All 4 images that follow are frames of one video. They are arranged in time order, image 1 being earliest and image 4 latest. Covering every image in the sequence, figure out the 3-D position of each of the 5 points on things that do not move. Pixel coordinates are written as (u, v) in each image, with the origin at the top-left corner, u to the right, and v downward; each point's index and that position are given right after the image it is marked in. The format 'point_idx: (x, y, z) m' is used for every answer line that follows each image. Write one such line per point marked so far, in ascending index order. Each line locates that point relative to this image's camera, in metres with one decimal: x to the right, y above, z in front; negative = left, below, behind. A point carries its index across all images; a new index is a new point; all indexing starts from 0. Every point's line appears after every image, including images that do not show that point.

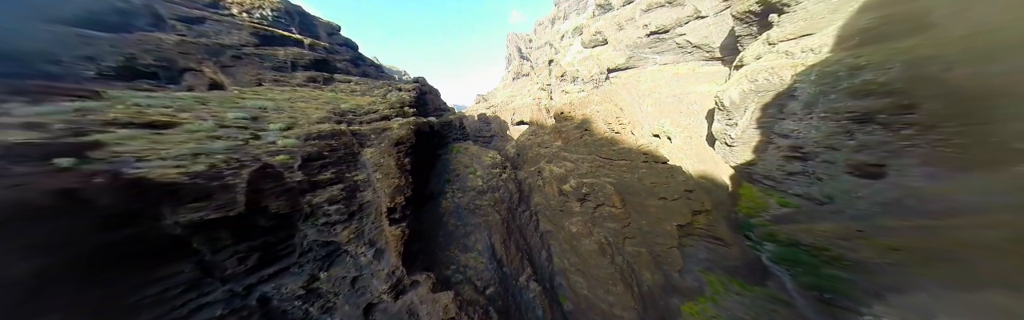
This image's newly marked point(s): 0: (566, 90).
0: (+4.6, +6.1, +15.5) m
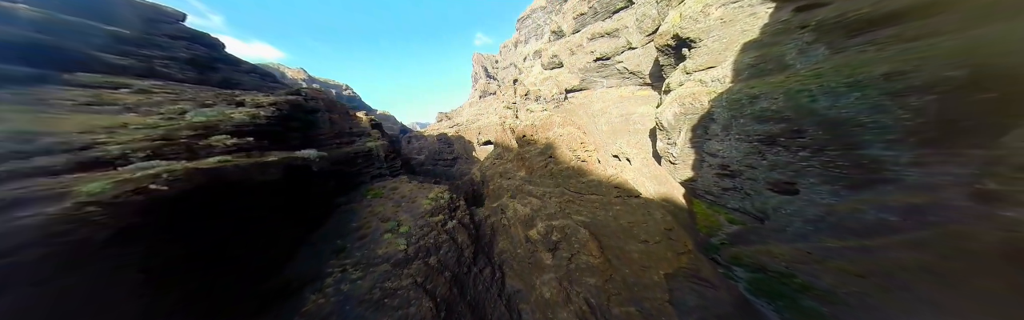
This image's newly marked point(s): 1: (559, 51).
0: (+1.8, +4.4, +15.6) m
1: (+5.0, +12.0, +19.0) m
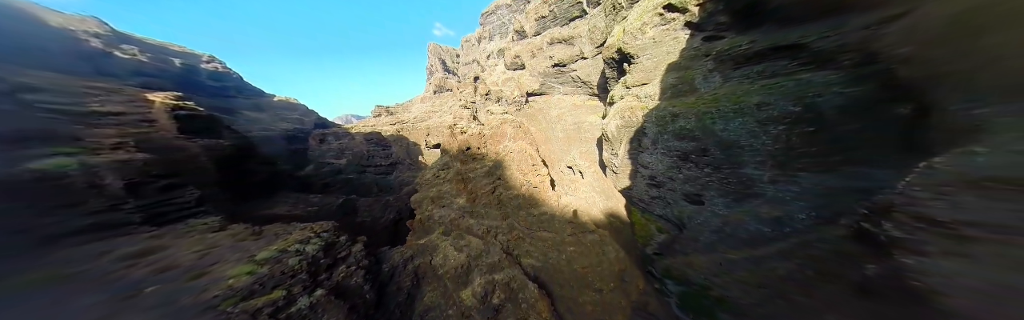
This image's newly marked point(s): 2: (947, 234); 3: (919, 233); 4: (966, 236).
0: (-1.6, +3.9, +14.8) m
1: (+1.2, +11.4, +18.9) m
2: (+5.6, -1.0, +2.4) m
3: (+5.9, -1.1, +2.6) m
4: (+5.4, -0.9, +2.2) m
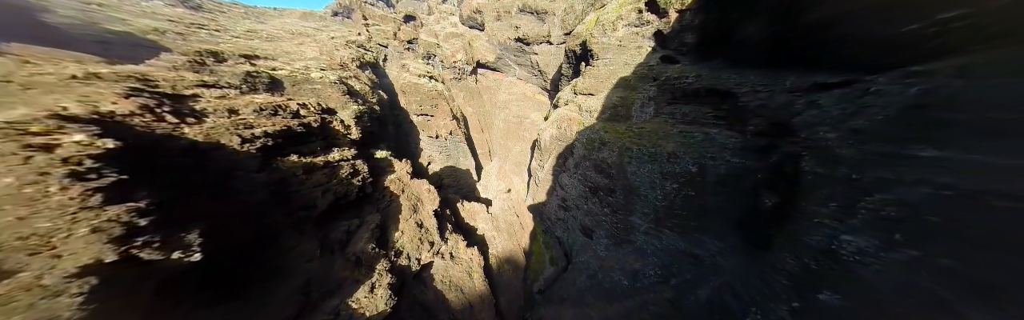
0: (-5.9, +5.2, +10.5) m
1: (-2.7, +12.2, +14.9) m
2: (+3.3, -2.8, +1.4) m
3: (+3.4, -3.0, +1.8) m
4: (+3.2, -2.8, +1.2) m
